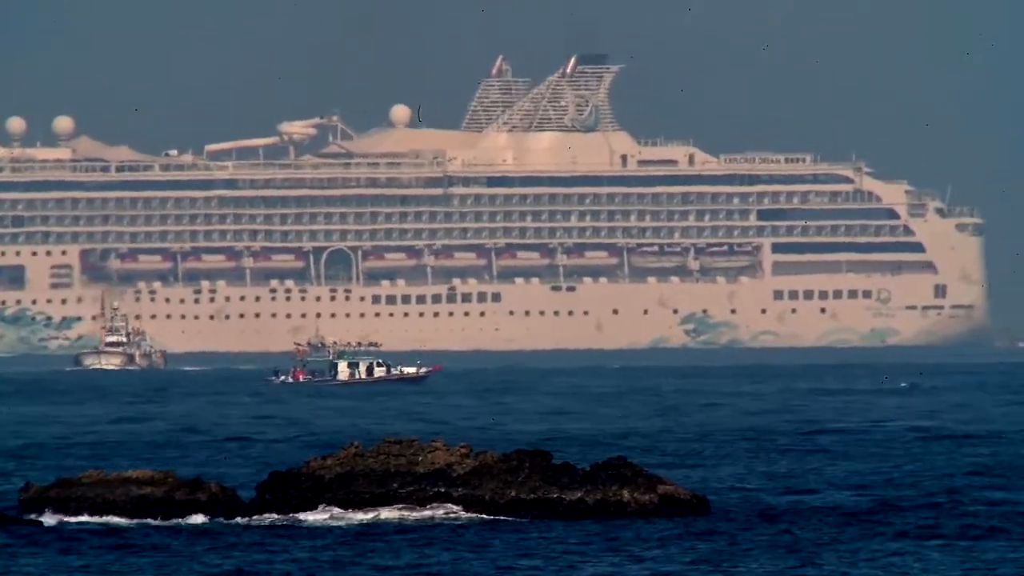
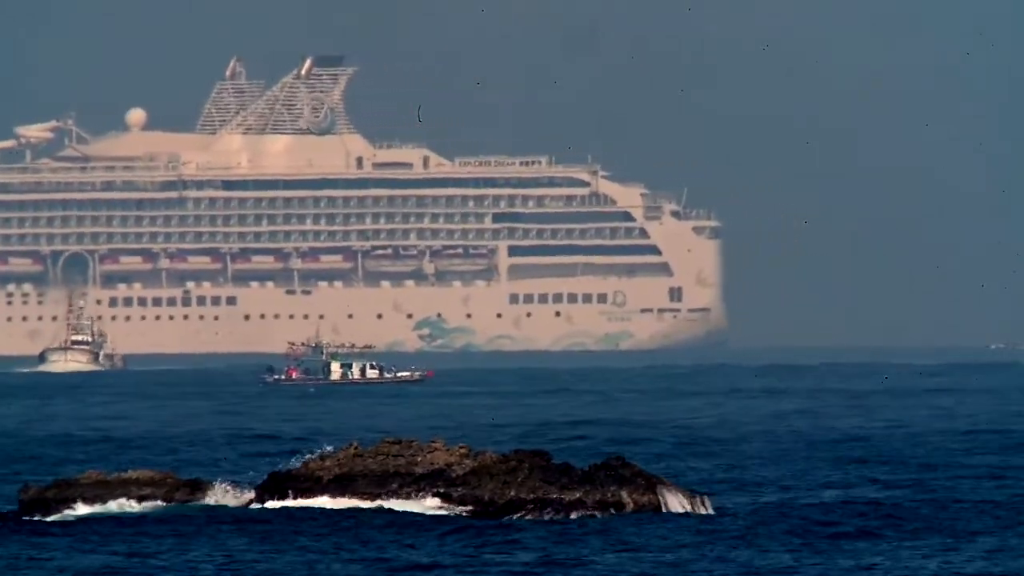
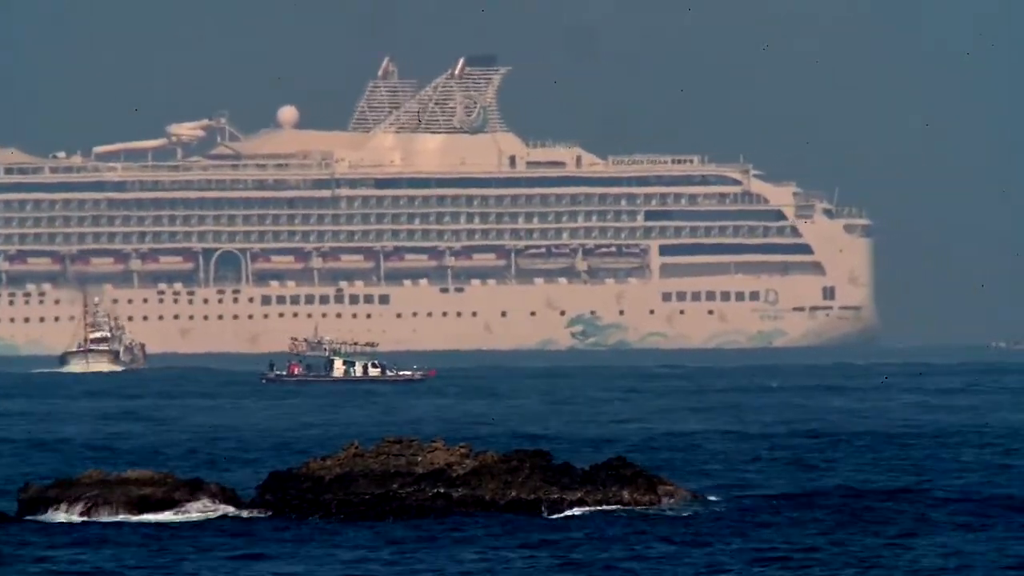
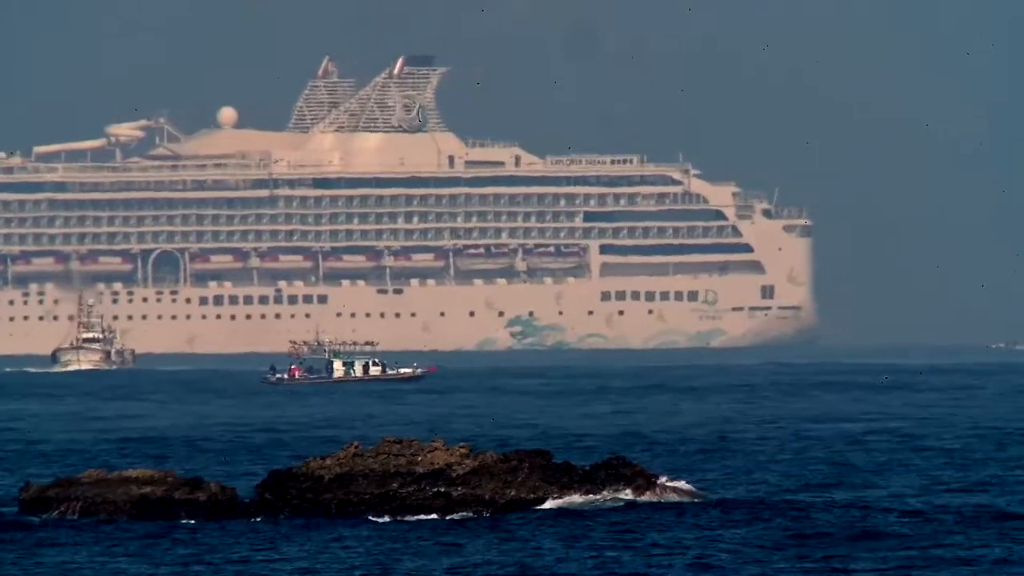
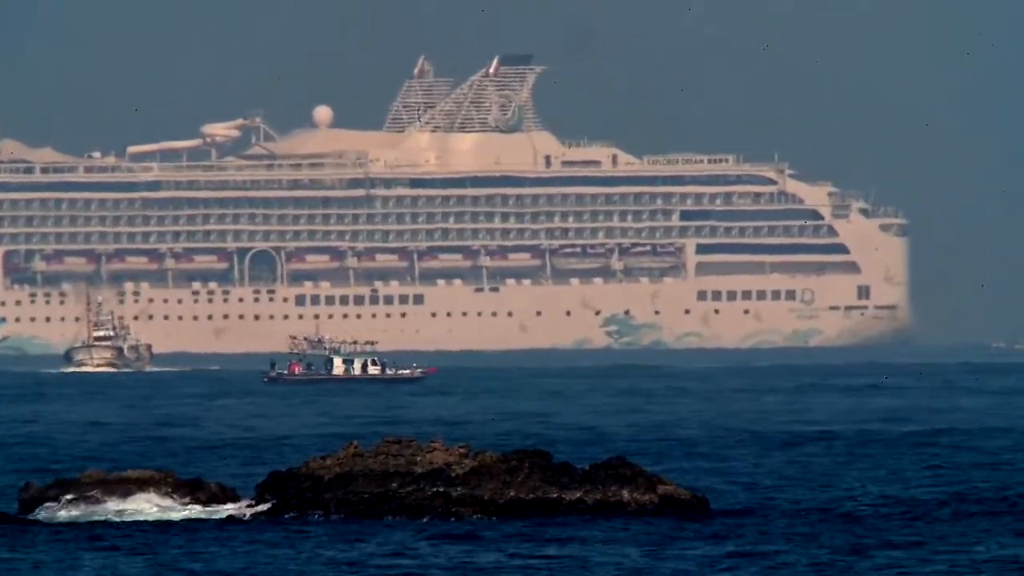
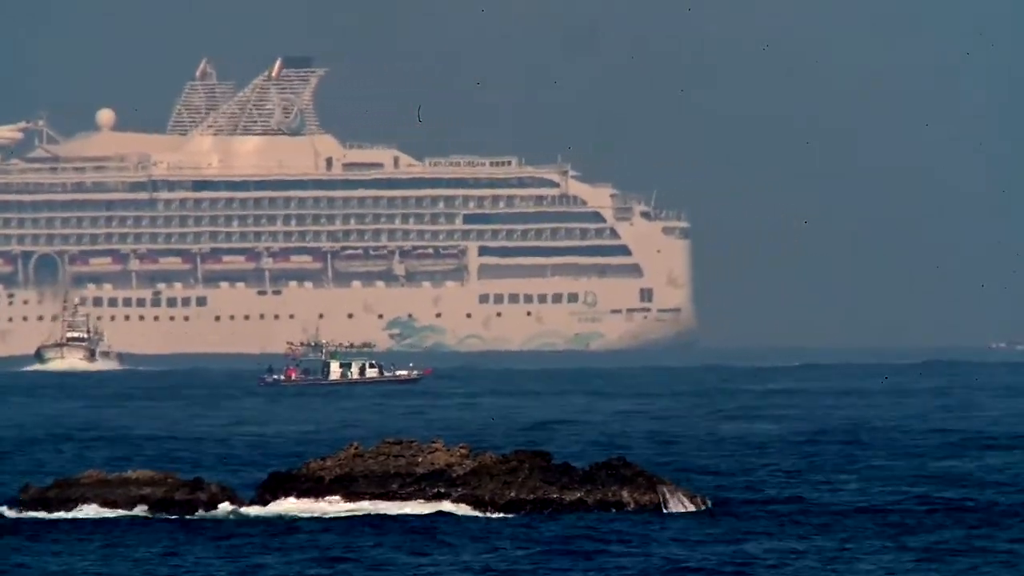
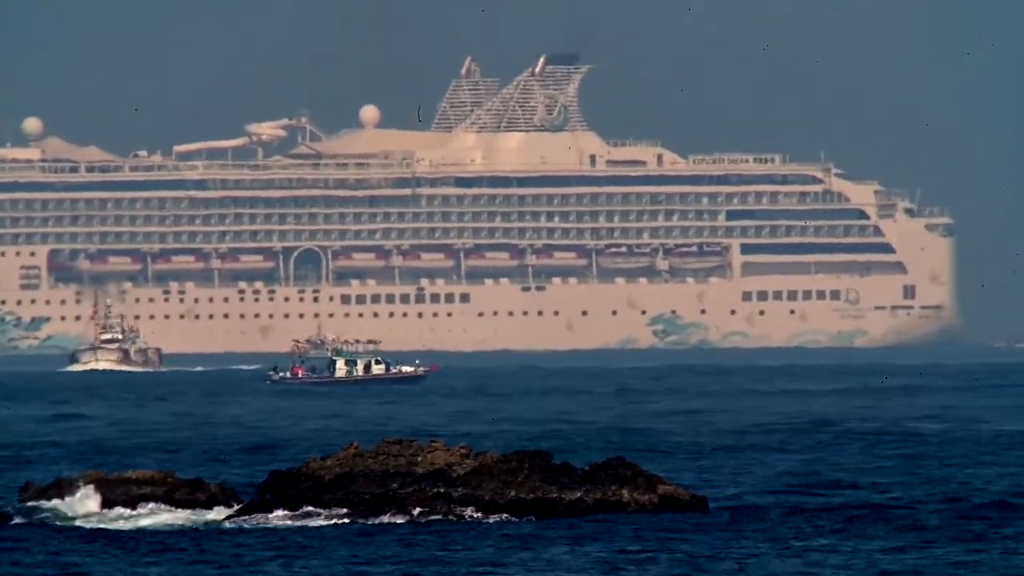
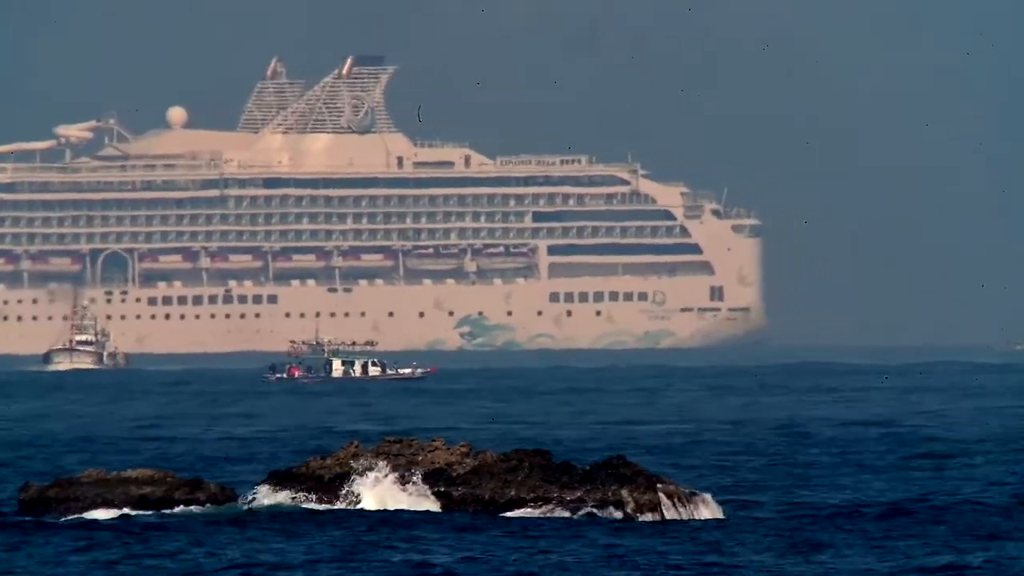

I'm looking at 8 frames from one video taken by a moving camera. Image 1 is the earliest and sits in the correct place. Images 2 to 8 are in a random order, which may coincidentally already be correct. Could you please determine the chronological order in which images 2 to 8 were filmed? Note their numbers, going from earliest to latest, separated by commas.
7, 5, 3, 4, 8, 2, 6
